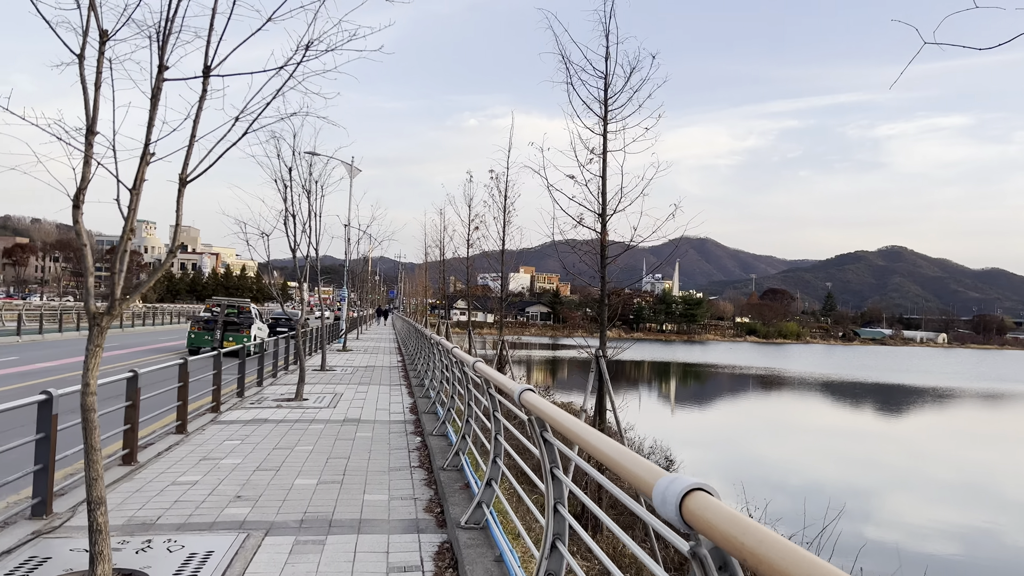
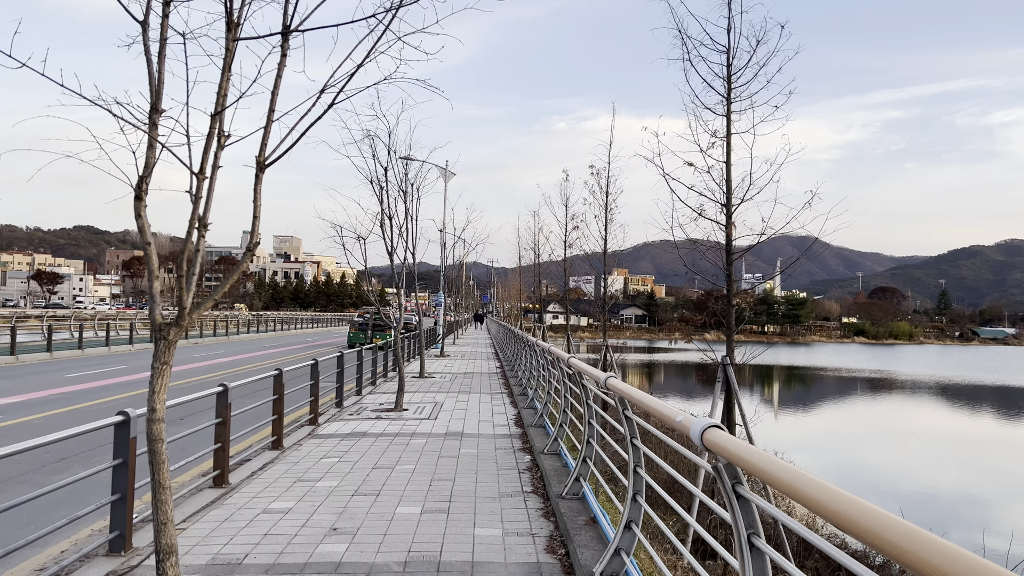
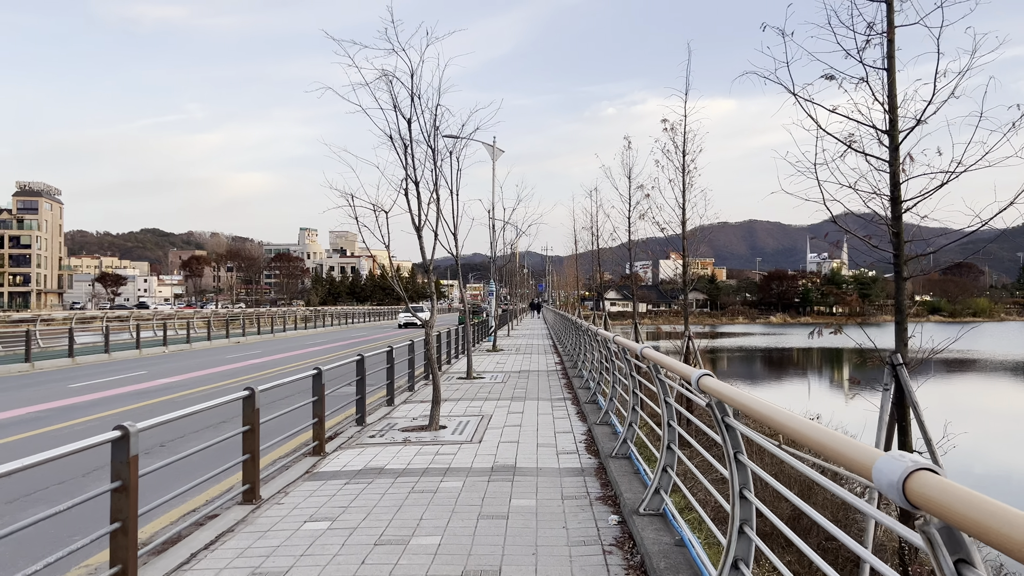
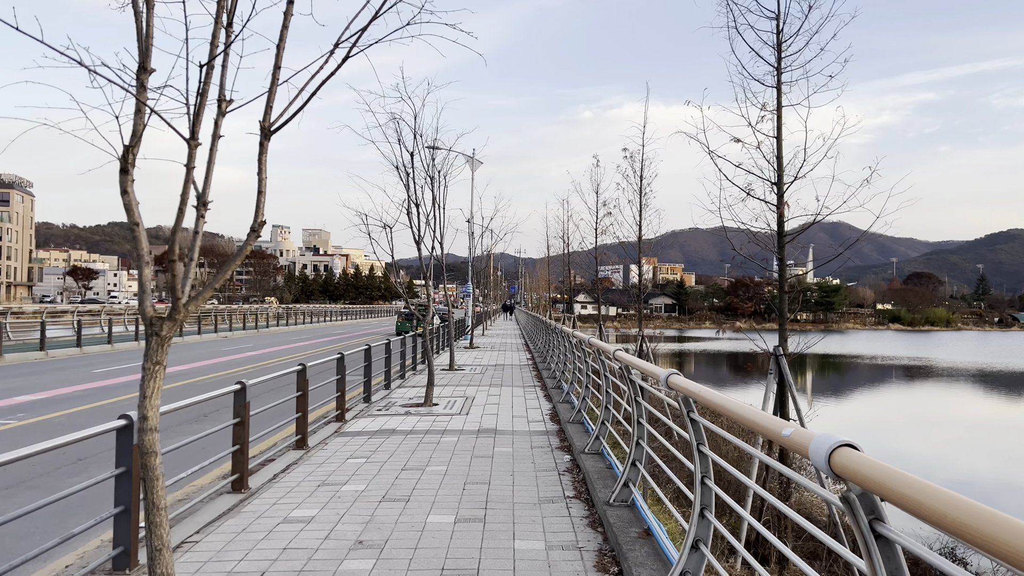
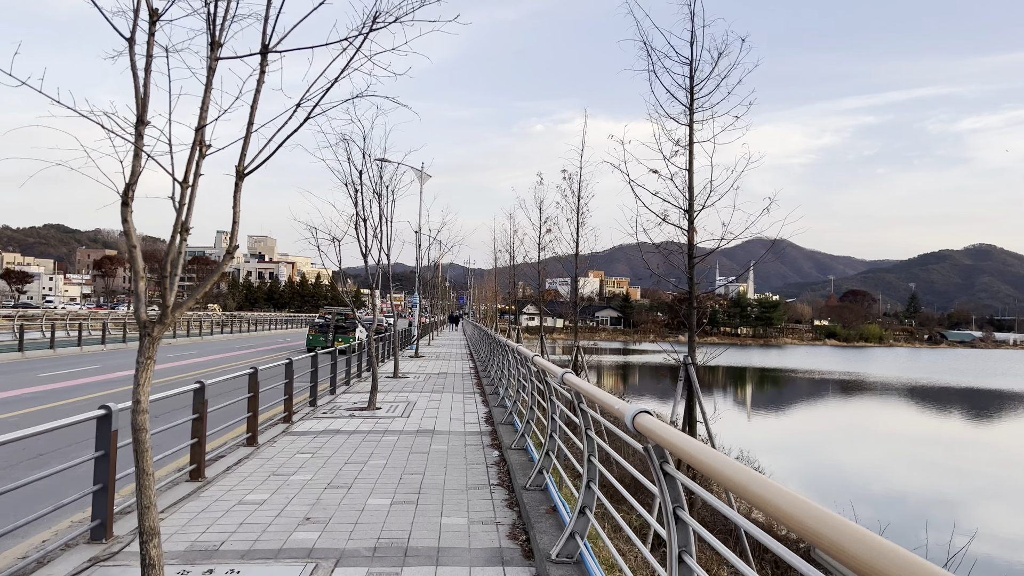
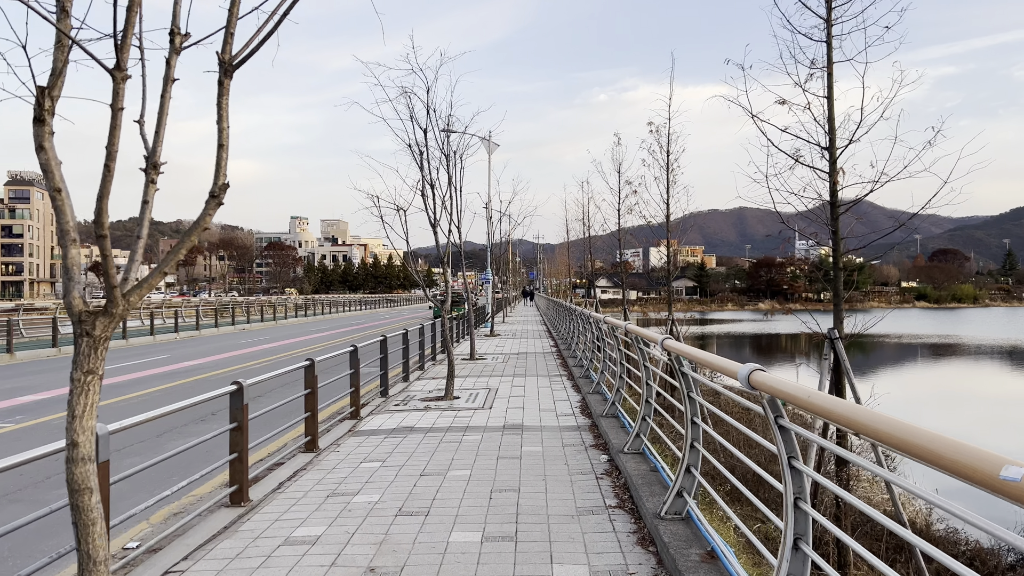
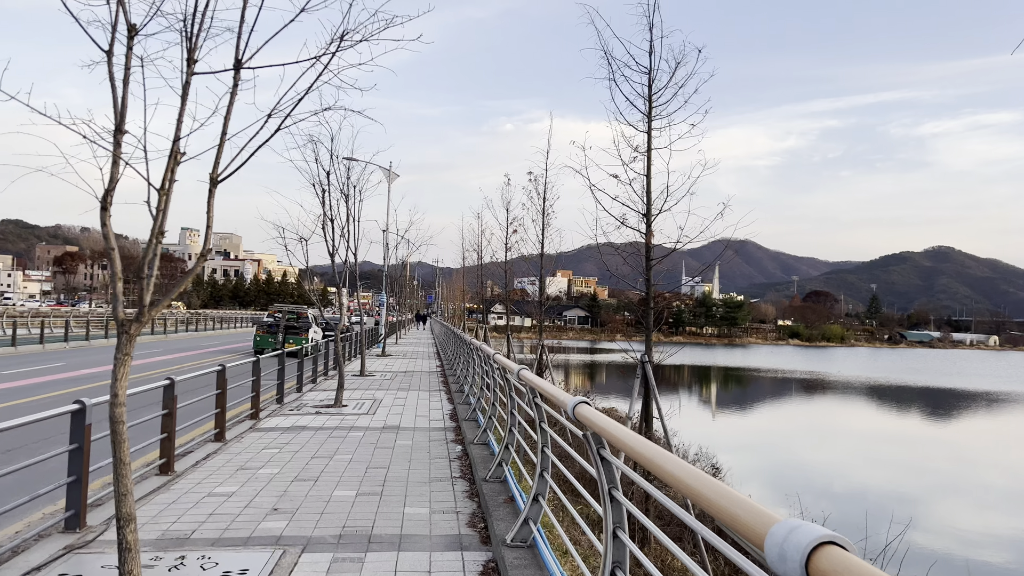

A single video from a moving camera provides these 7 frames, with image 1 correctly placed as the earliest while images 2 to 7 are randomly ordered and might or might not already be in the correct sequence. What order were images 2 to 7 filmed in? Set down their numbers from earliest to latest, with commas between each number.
7, 5, 2, 4, 6, 3
